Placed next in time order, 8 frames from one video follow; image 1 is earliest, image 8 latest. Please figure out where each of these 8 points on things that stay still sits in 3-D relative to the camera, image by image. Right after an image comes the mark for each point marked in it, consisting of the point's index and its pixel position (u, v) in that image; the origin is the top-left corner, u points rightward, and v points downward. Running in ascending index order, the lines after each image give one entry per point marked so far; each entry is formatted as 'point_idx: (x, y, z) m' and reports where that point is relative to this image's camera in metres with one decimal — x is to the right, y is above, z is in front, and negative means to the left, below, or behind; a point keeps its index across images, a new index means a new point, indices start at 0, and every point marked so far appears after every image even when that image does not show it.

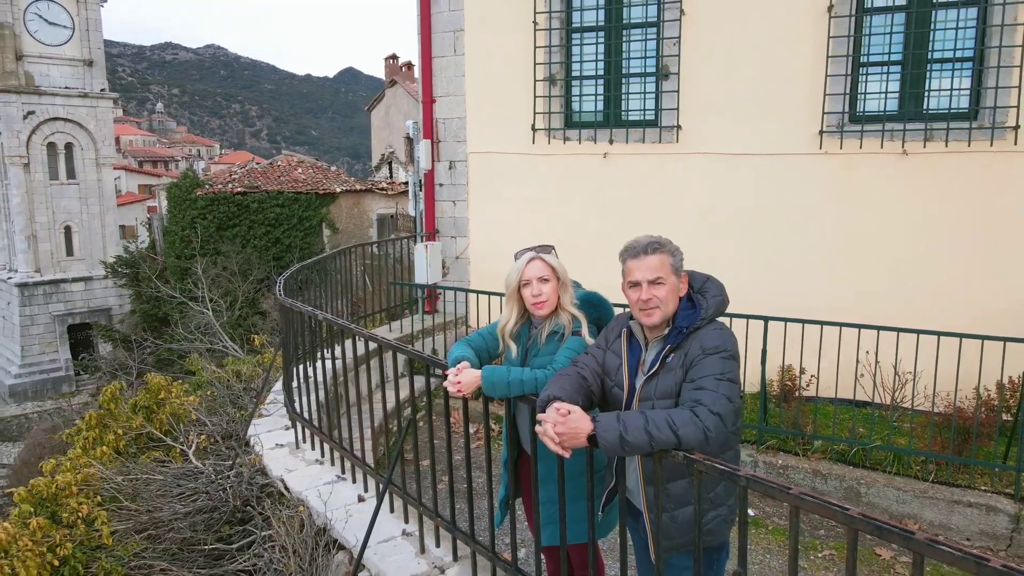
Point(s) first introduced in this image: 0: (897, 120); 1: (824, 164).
0: (+2.7, +1.2, +5.1) m
1: (+2.2, +0.9, +5.2) m
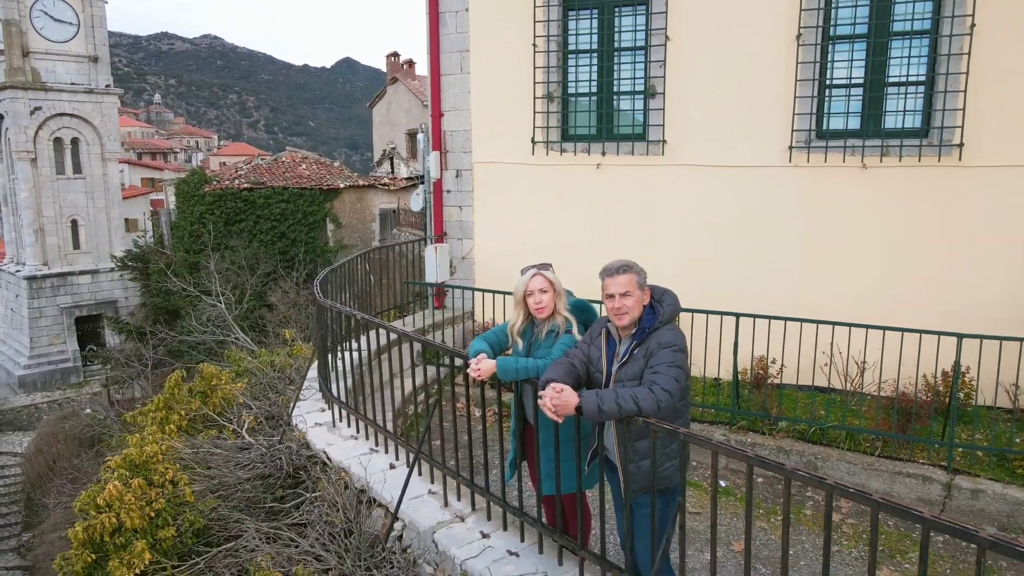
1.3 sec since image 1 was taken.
0: (+2.7, +1.2, +5.7) m
1: (+2.2, +0.9, +5.8) m
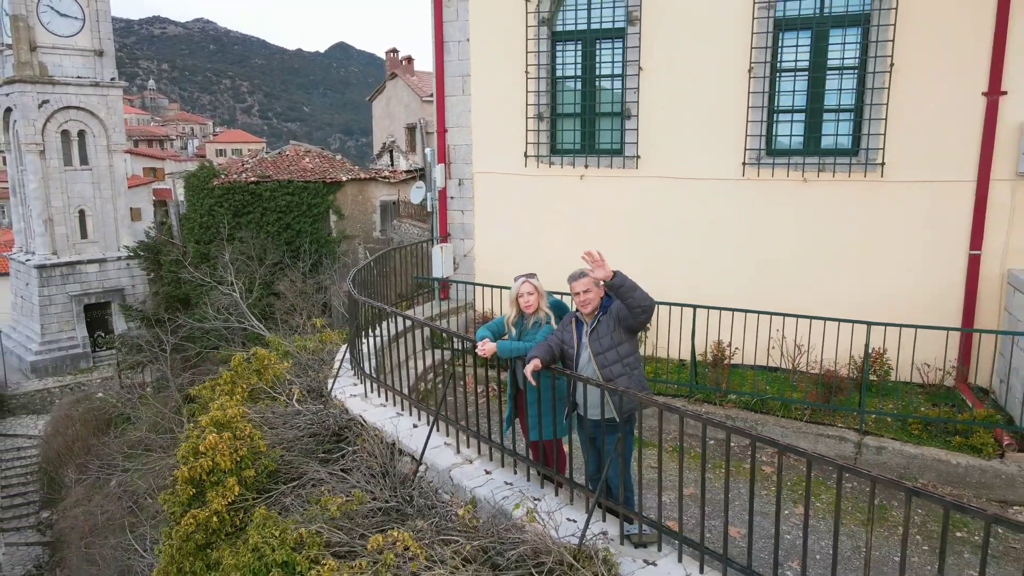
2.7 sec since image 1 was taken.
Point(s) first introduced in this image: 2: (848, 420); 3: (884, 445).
0: (+2.6, +1.2, +6.7) m
1: (+2.2, +0.9, +6.9) m
2: (+2.6, -1.0, +5.8) m
3: (+2.7, -1.2, +5.4) m
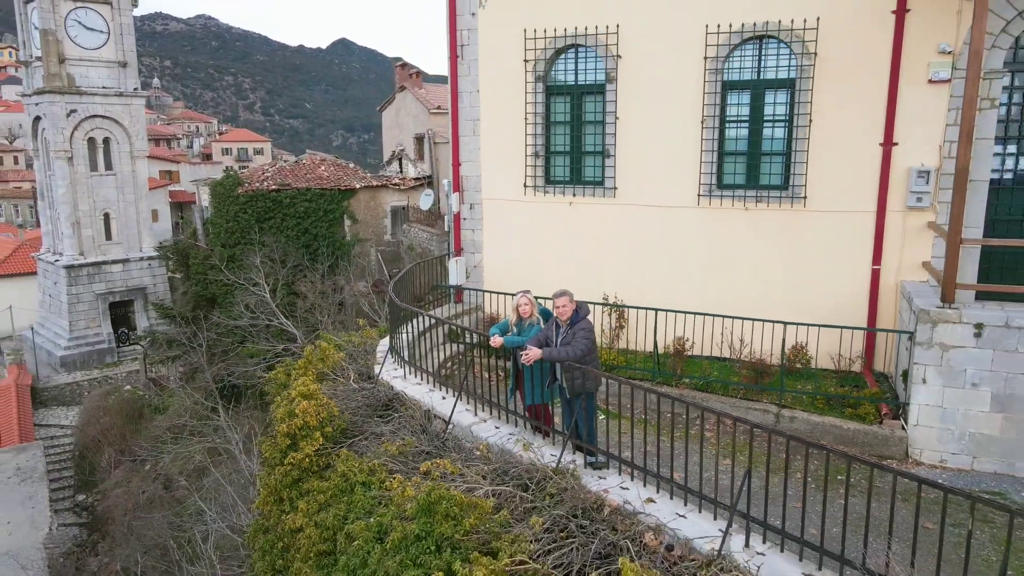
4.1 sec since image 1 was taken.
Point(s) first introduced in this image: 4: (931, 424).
0: (+2.6, +1.1, +8.4) m
1: (+2.2, +0.9, +8.6) m
2: (+2.7, -1.1, +7.5) m
3: (+2.8, -1.2, +7.2) m
4: (+3.8, -1.2, +6.6) m
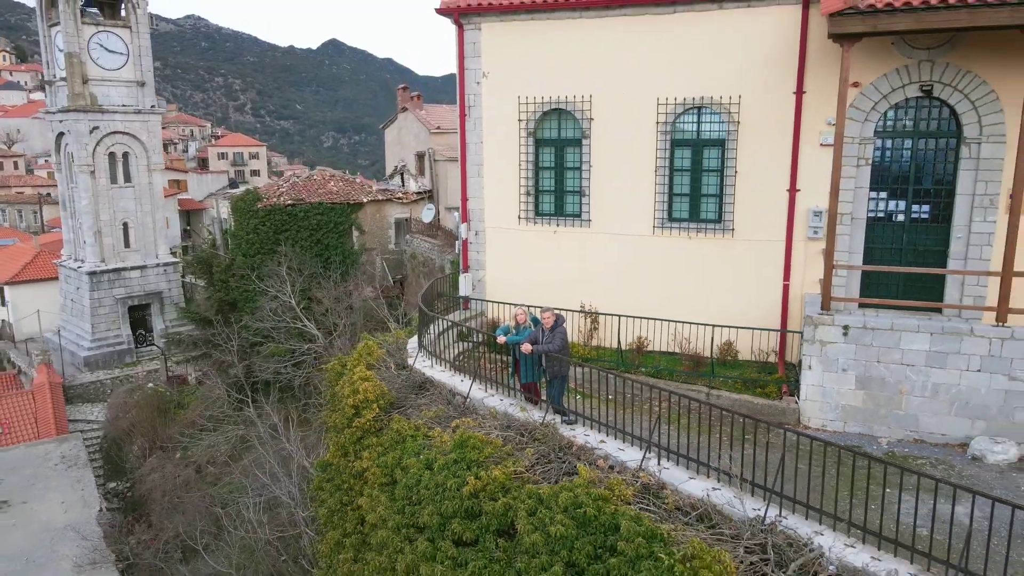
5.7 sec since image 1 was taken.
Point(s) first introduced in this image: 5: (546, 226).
0: (+2.6, +1.0, +10.9) m
1: (+2.2, +0.7, +11.1) m
2: (+2.6, -1.3, +10.0) m
3: (+2.7, -1.4, +9.7) m
4: (+3.7, -1.4, +9.1) m
5: (+0.5, +1.0, +11.8) m
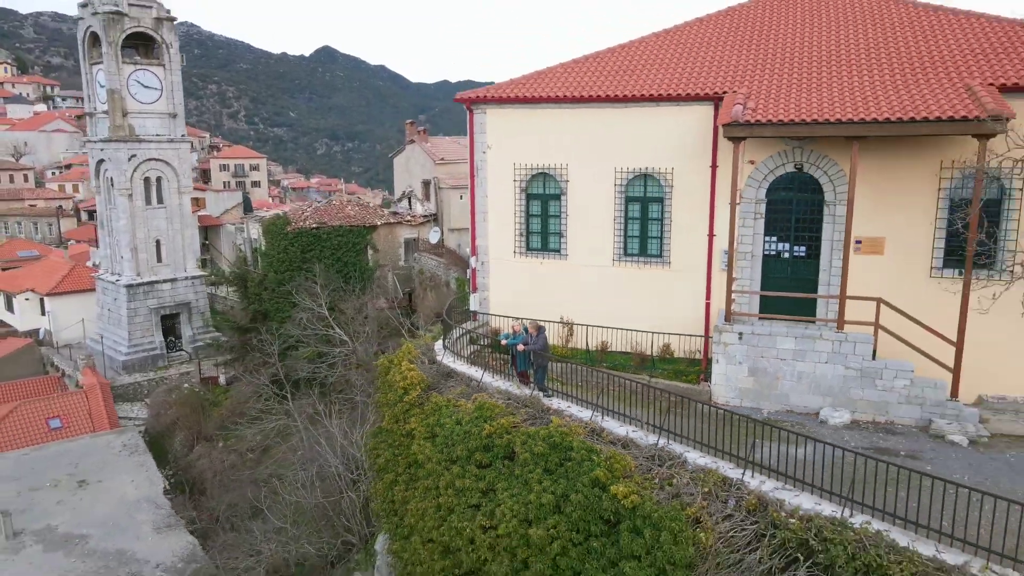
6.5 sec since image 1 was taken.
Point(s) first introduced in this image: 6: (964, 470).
0: (+2.6, +0.6, +14.9) m
1: (+2.1, +0.4, +15.1) m
2: (+2.6, -1.6, +14.0) m
3: (+2.7, -1.7, +13.7) m
4: (+3.7, -1.7, +13.1) m
5: (+0.5, +0.7, +15.8) m
6: (+6.4, -2.6, +10.4) m
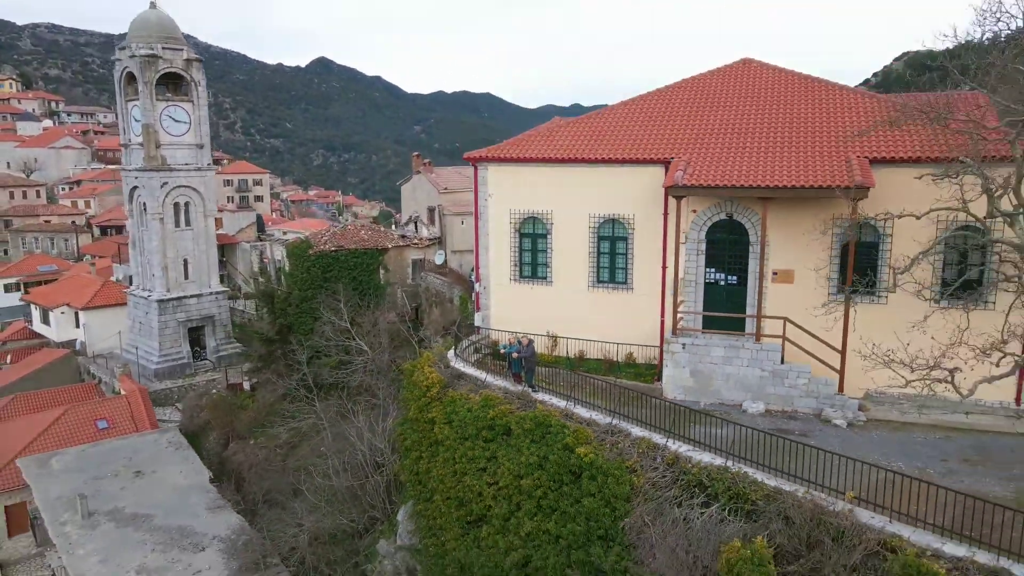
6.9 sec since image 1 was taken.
0: (+2.5, +0.1, +18.9) m
1: (+2.0, -0.2, +19.0) m
2: (+2.5, -2.1, +17.9) m
3: (+2.6, -2.2, +17.6) m
4: (+3.6, -2.2, +17.1) m
5: (+0.4, +0.1, +19.7) m
6: (+6.4, -3.1, +14.3) m
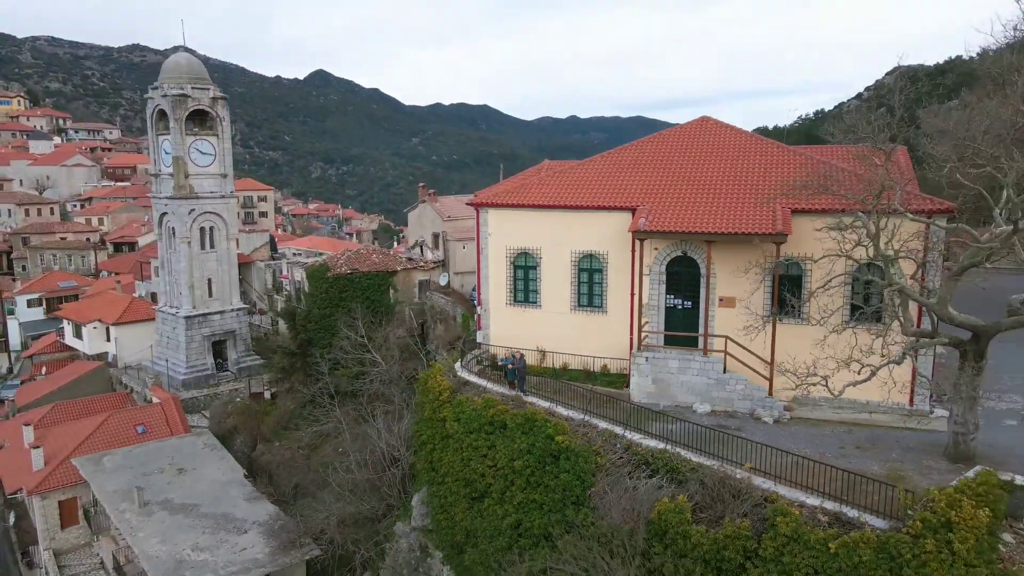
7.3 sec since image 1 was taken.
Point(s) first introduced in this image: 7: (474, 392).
0: (+2.3, -0.6, +22.9) m
1: (+1.9, -0.9, +23.0) m
2: (+2.4, -2.8, +21.9) m
3: (+2.5, -2.9, +21.6) m
4: (+3.5, -2.9, +21.0) m
5: (+0.3, -0.6, +23.7) m
6: (+6.3, -3.7, +18.3) m
7: (-1.0, -2.8, +19.9) m
